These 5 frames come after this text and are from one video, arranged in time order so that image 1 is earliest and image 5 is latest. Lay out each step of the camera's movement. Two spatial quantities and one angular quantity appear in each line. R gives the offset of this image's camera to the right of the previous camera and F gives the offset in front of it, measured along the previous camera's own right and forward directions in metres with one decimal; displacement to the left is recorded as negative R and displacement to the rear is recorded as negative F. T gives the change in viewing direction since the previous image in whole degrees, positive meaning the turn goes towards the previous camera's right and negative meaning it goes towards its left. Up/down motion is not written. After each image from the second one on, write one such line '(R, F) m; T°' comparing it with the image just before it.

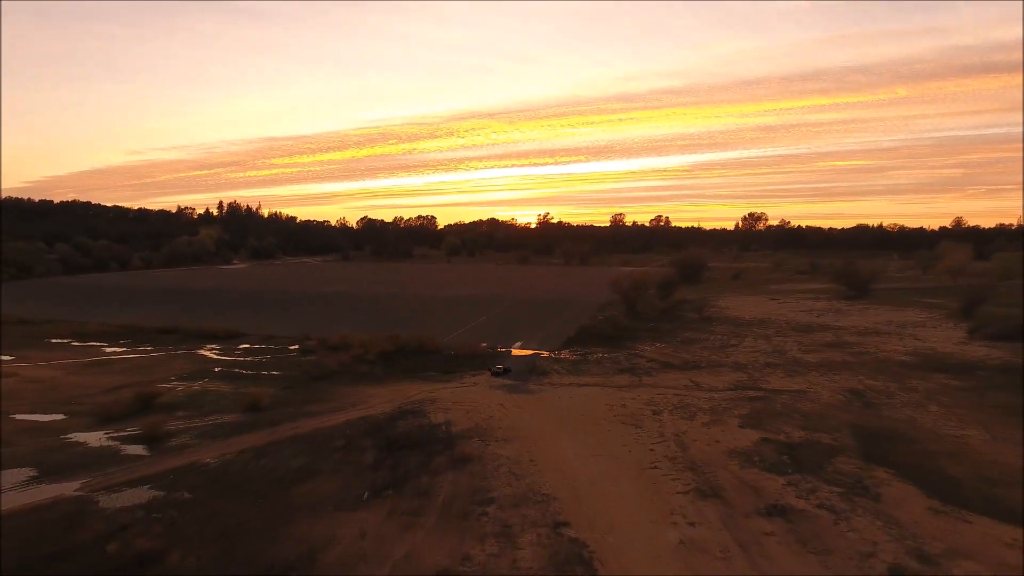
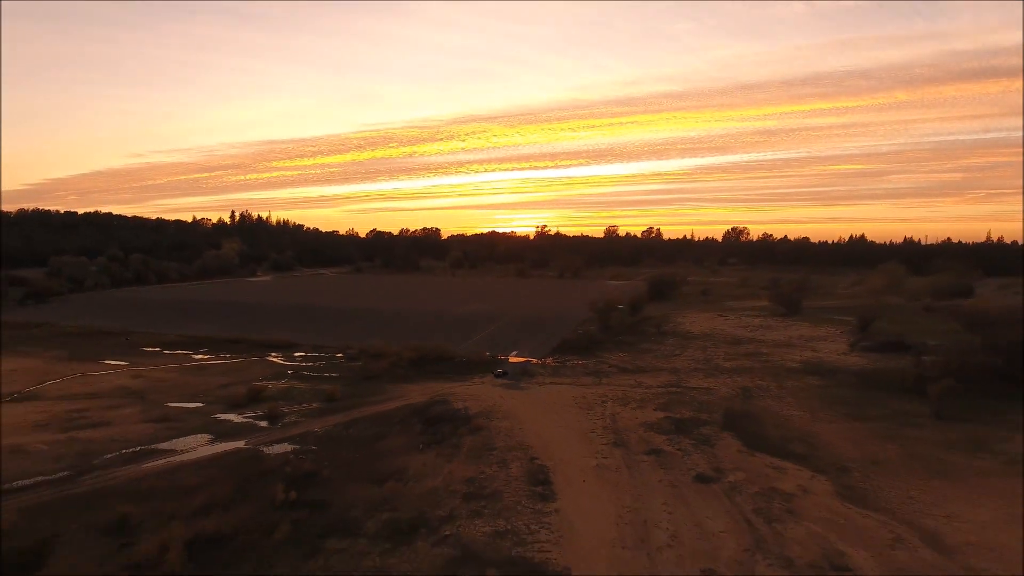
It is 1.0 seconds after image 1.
(+0.1, -3.4) m; 0°
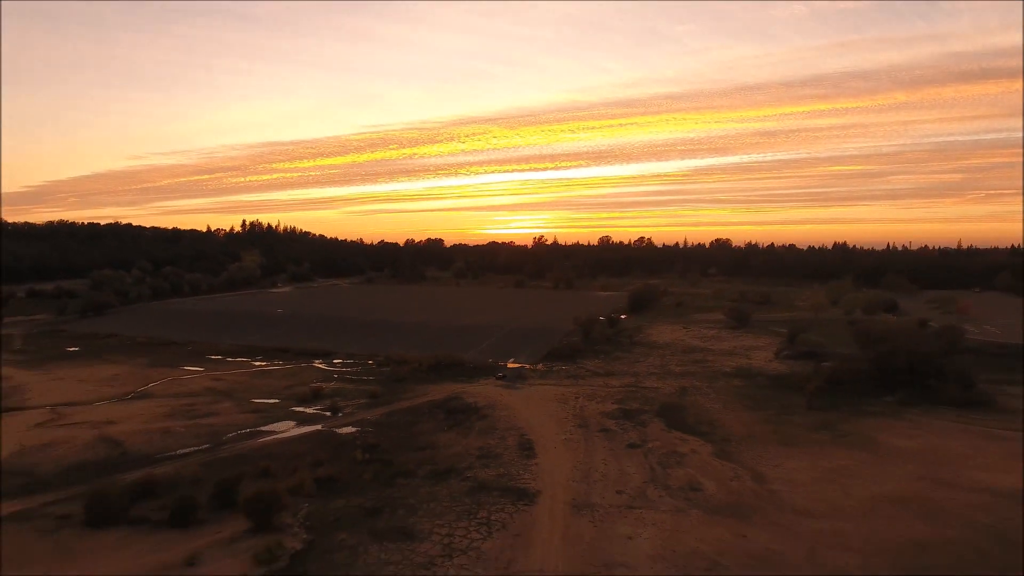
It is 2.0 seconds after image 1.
(+0.1, -3.7) m; 0°
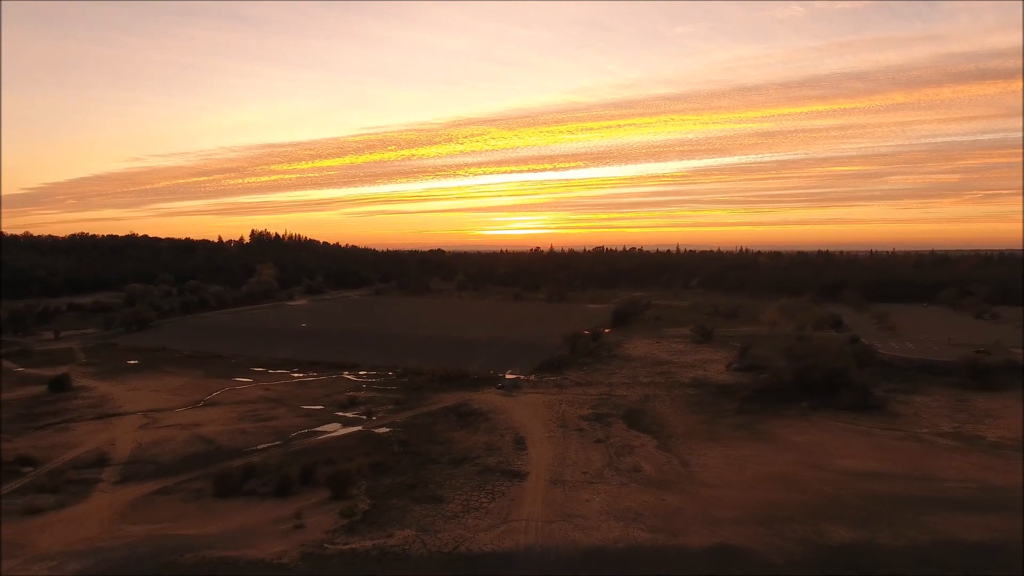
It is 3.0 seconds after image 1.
(+0.1, -3.6) m; 0°
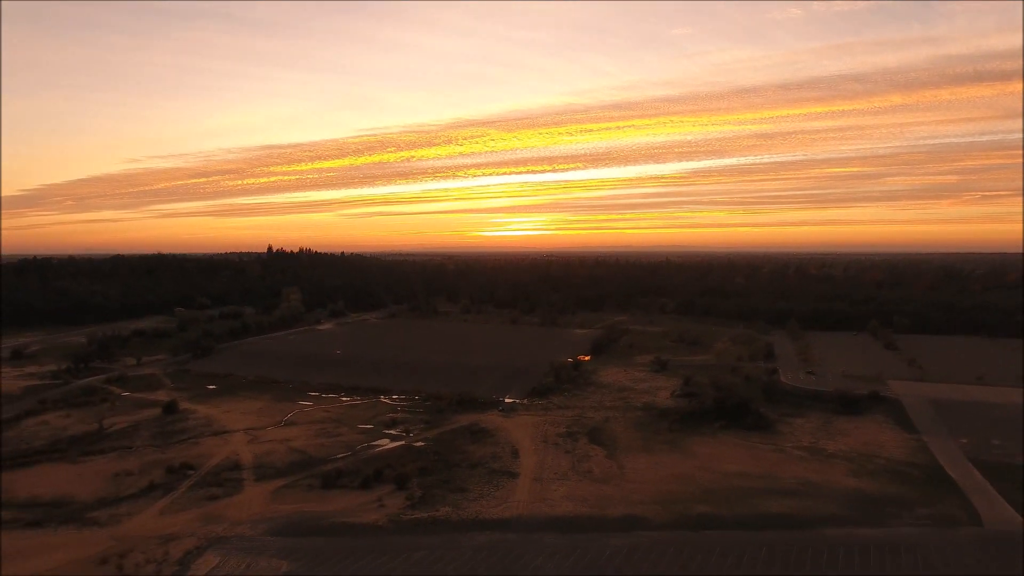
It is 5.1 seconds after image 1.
(+0.1, -6.9) m; 0°
